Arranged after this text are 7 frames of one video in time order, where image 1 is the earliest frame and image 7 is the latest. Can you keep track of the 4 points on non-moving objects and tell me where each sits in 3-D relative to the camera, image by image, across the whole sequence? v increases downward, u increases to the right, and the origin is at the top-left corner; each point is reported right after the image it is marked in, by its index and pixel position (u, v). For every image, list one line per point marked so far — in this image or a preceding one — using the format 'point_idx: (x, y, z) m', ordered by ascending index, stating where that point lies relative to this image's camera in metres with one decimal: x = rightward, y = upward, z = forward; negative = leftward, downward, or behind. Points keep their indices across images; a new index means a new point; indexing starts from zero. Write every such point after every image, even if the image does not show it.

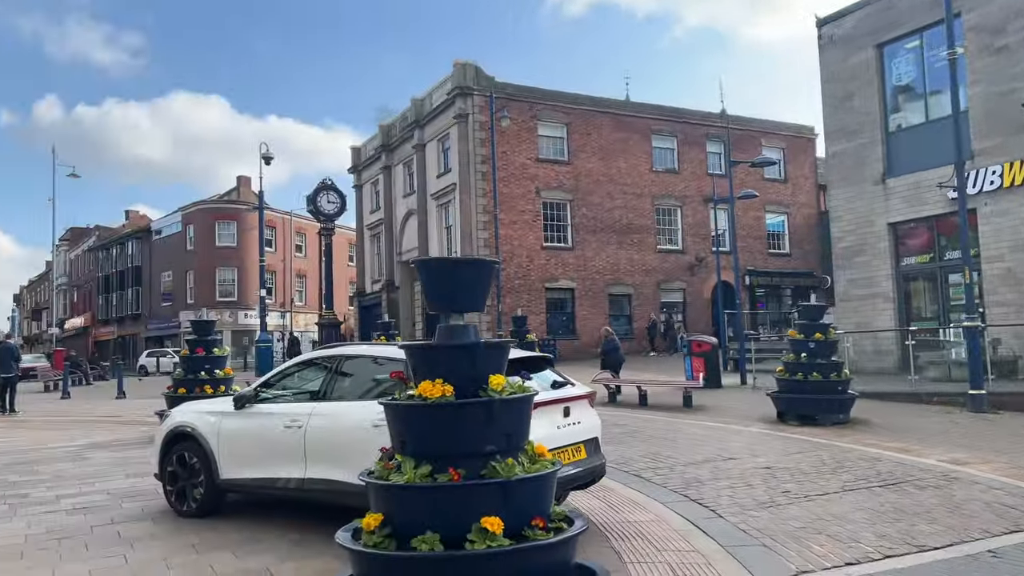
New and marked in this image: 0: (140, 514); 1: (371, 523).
0: (-3.0, -1.8, +6.5) m
1: (-0.6, -0.9, +3.2) m
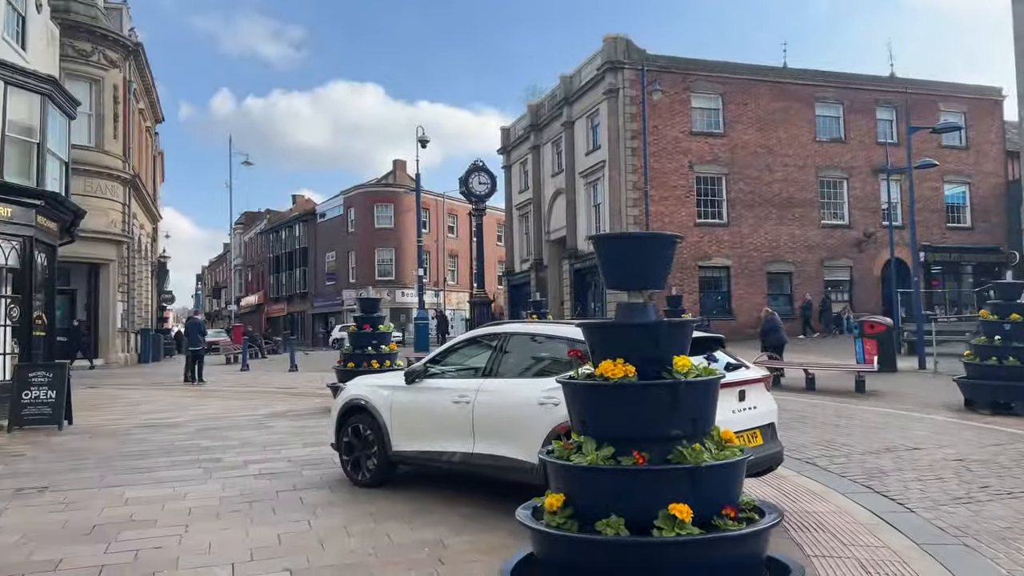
0: (-1.6, -1.6, +6.9) m
1: (+0.2, -0.8, +3.2) m
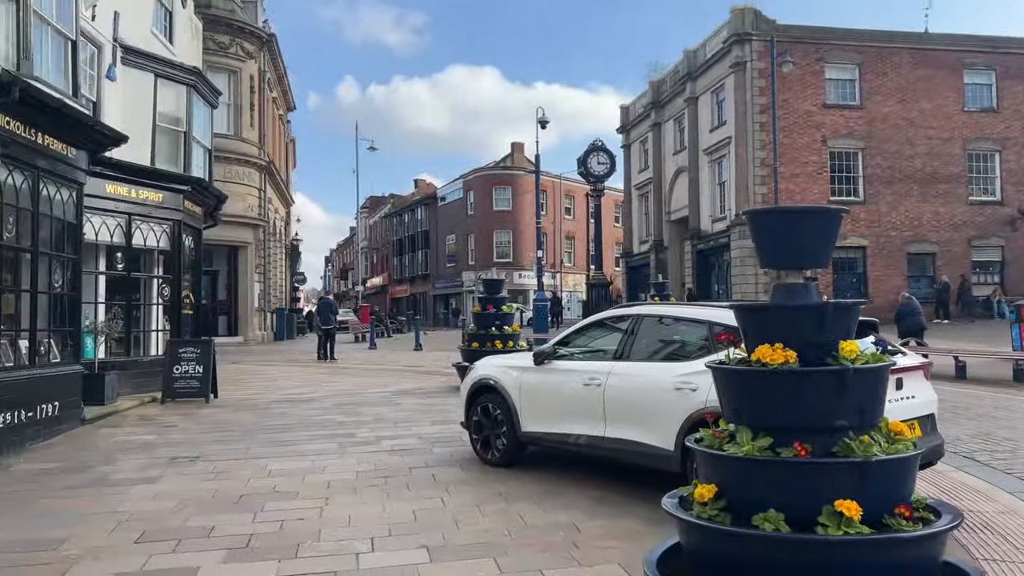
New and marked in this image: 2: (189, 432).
0: (-0.5, -1.5, +7.0) m
1: (+0.7, -0.8, +3.0) m
2: (-3.4, -1.5, +8.5) m
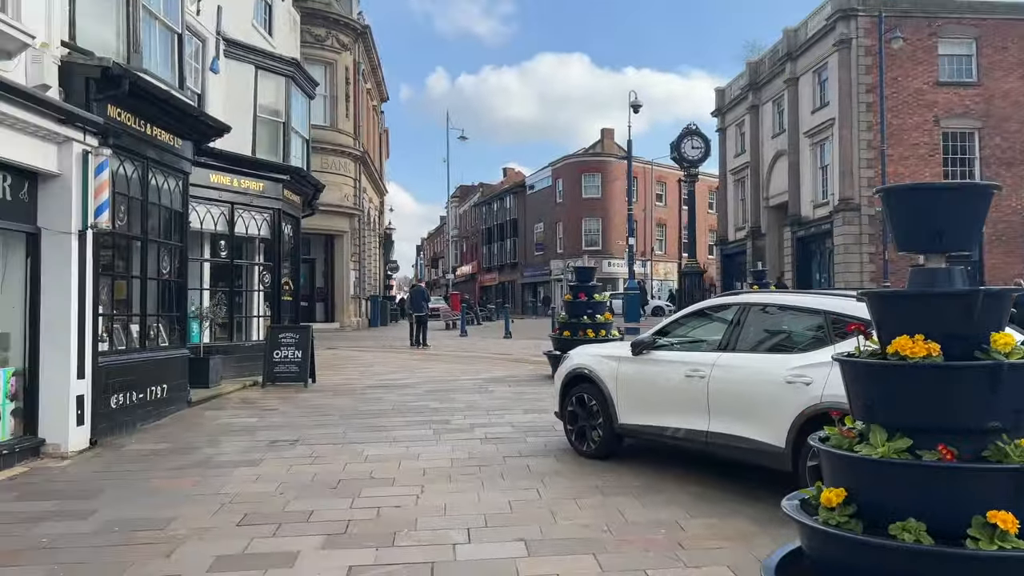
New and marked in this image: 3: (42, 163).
0: (+0.3, -1.4, +6.8) m
1: (+1.1, -0.7, +2.8) m
2: (-2.4, -1.4, +8.7) m
3: (-3.9, +1.0, +6.7) m
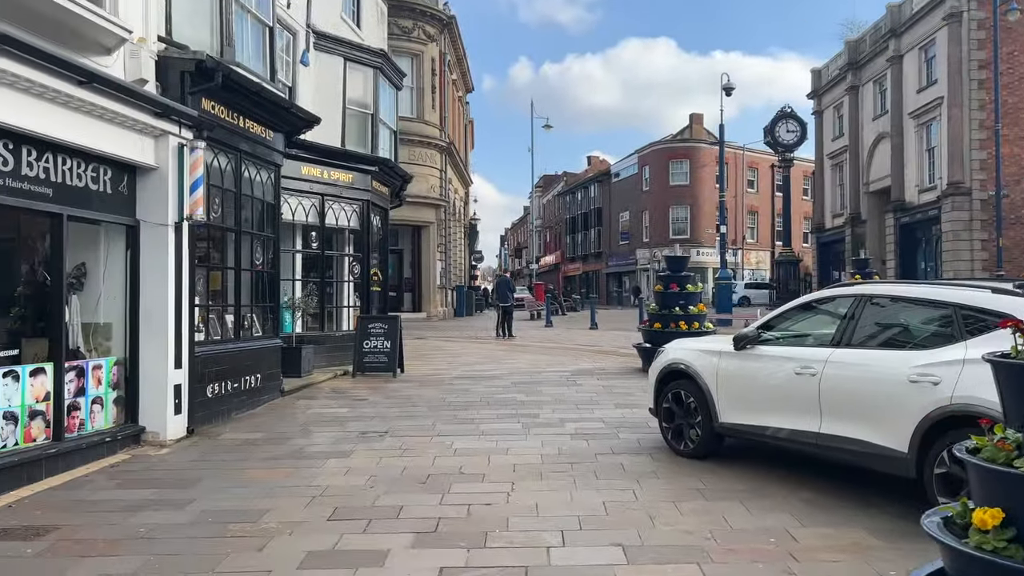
0: (+1.0, -1.3, +6.6) m
1: (+1.4, -0.7, +2.4) m
2: (-1.4, -1.3, +8.7) m
3: (-3.1, +1.1, +6.8) m
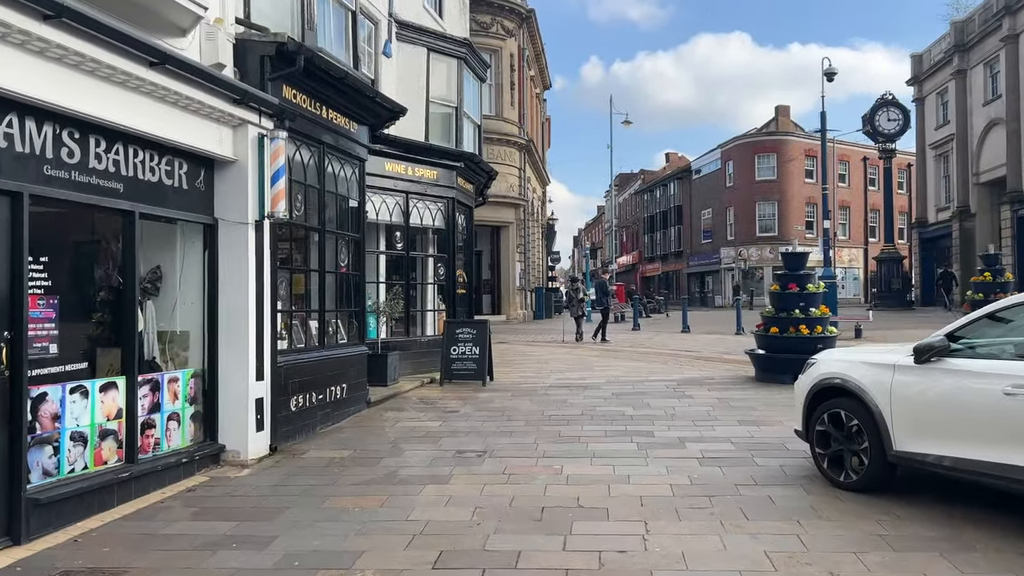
0: (+1.9, -1.3, +5.6) m
1: (+1.9, -0.7, +1.4) m
2: (-0.4, -1.3, +7.9) m
3: (-2.3, +1.1, +6.2) m
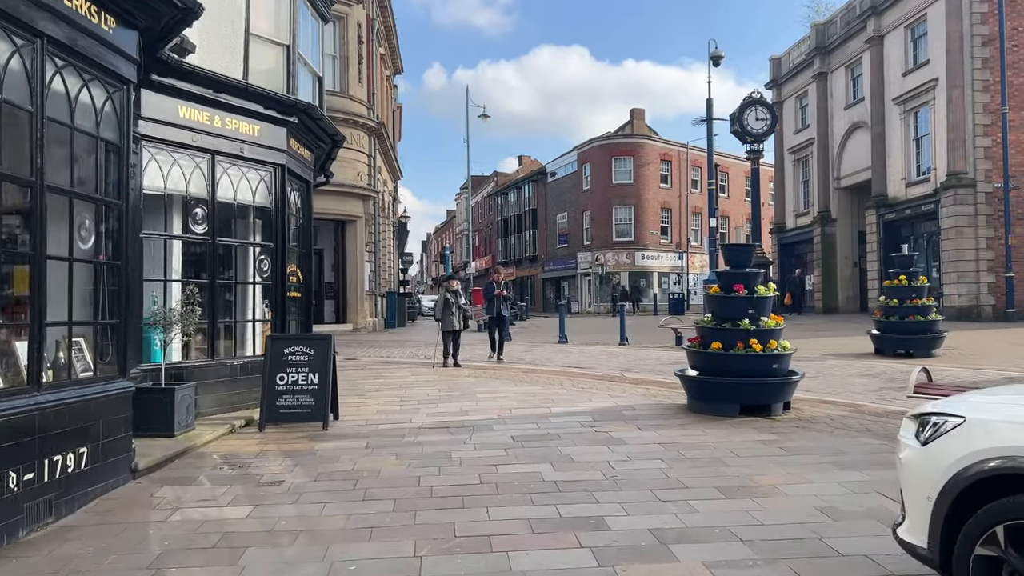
0: (+1.4, -1.3, +3.0) m
1: (+2.2, -0.6, -1.0) m
2: (-1.3, -1.3, +4.9) m
3: (-2.7, +1.1, +2.9) m
